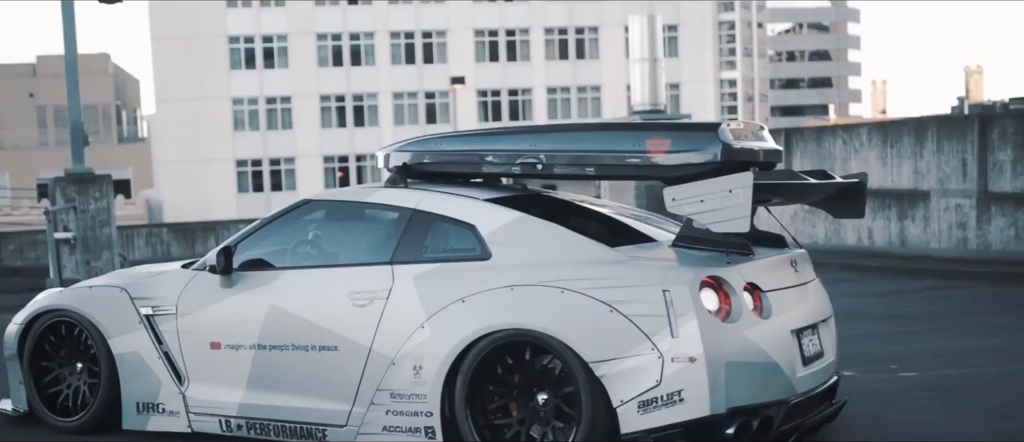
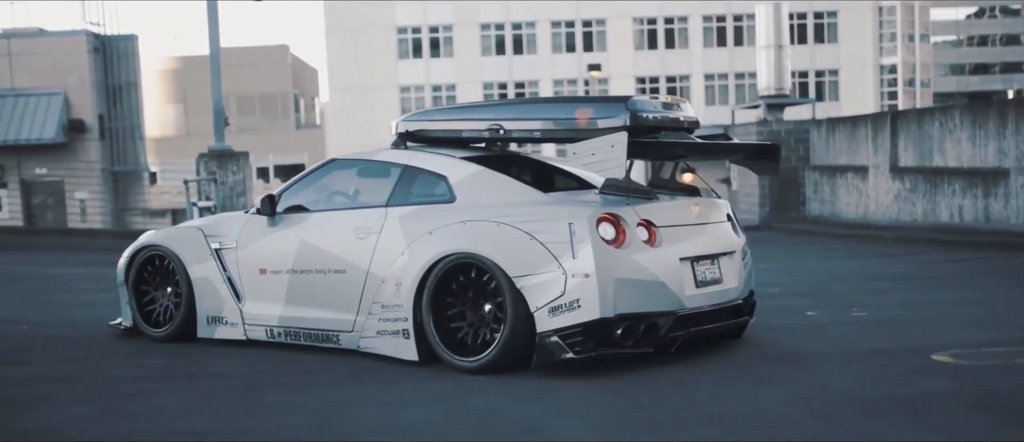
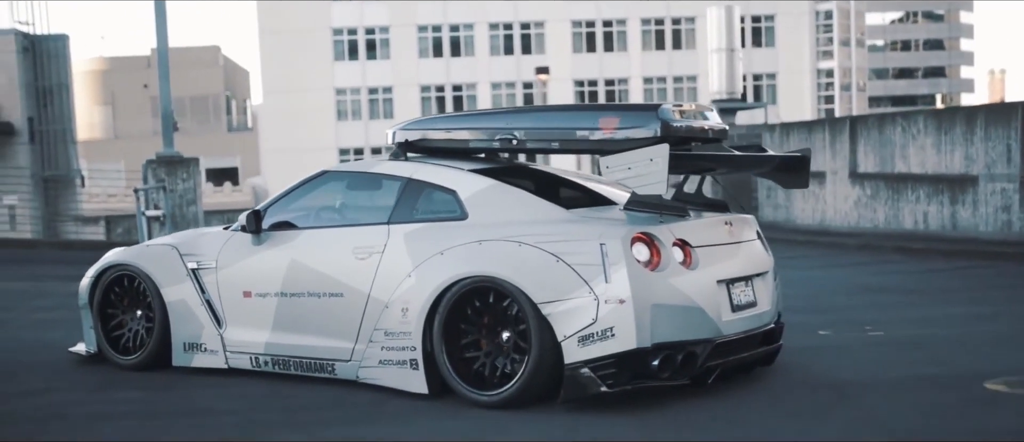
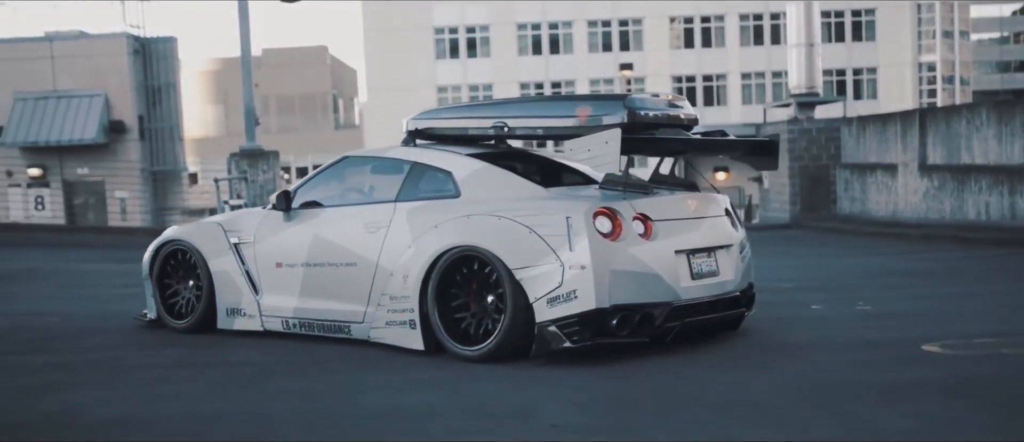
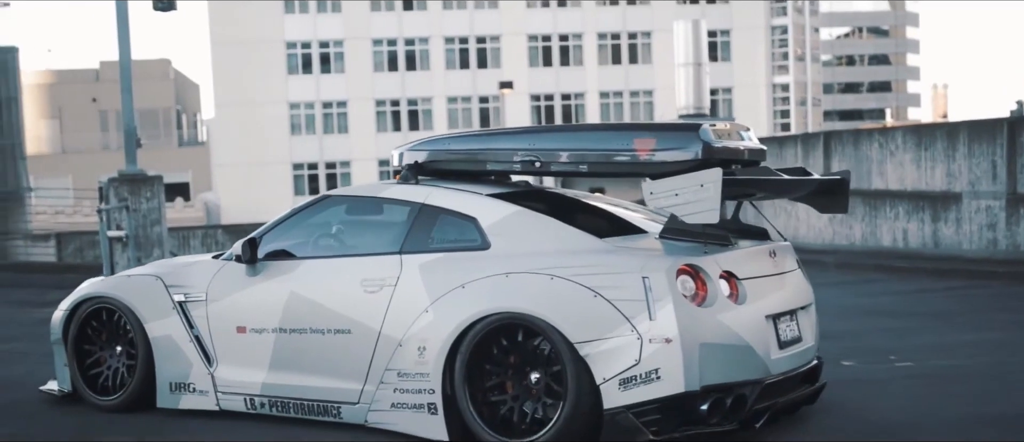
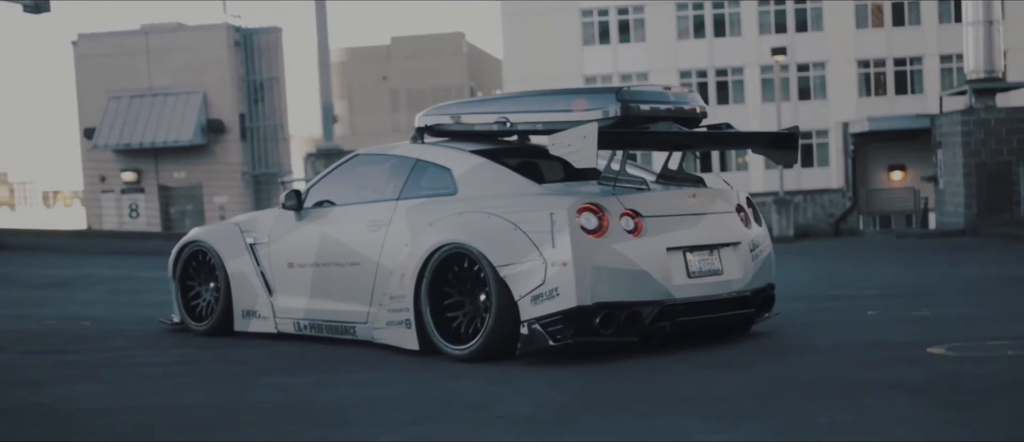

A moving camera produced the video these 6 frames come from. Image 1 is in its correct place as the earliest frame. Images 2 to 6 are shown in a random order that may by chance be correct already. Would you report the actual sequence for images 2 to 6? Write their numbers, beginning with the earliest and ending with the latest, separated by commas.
5, 3, 2, 4, 6
